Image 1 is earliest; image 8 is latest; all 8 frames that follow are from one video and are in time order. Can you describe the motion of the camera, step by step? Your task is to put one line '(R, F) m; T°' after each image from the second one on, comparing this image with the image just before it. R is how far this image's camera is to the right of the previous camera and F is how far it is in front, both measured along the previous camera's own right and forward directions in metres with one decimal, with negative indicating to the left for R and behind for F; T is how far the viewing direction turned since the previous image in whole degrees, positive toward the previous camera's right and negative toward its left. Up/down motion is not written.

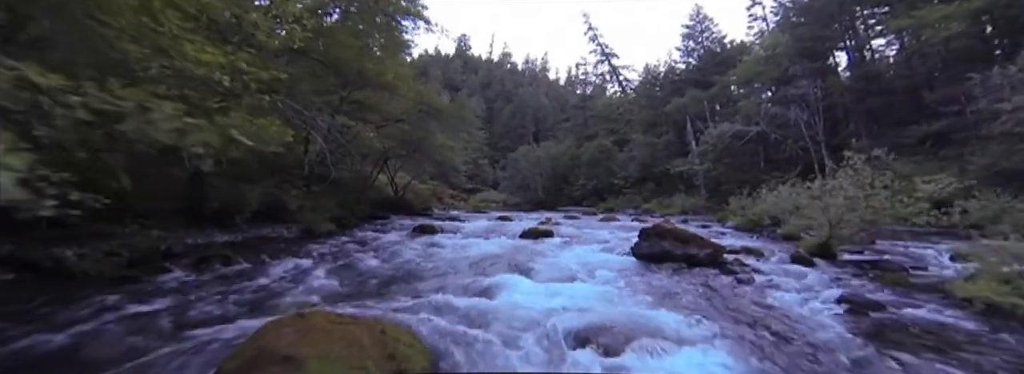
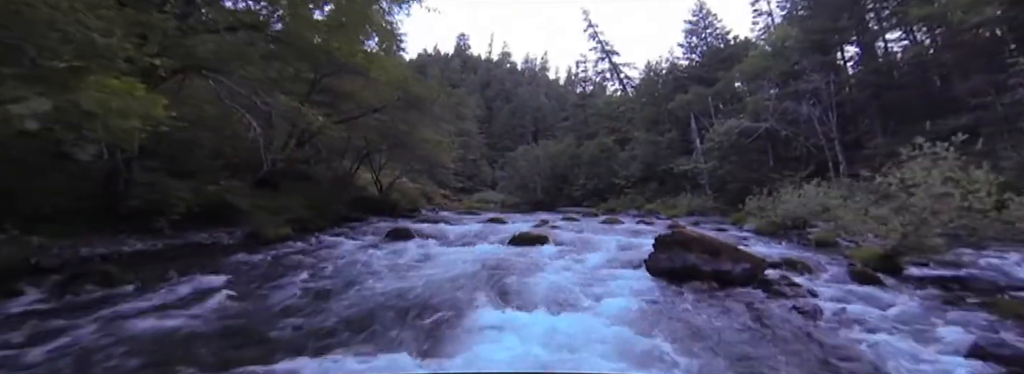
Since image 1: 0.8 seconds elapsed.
(+0.3, +1.7) m; 0°
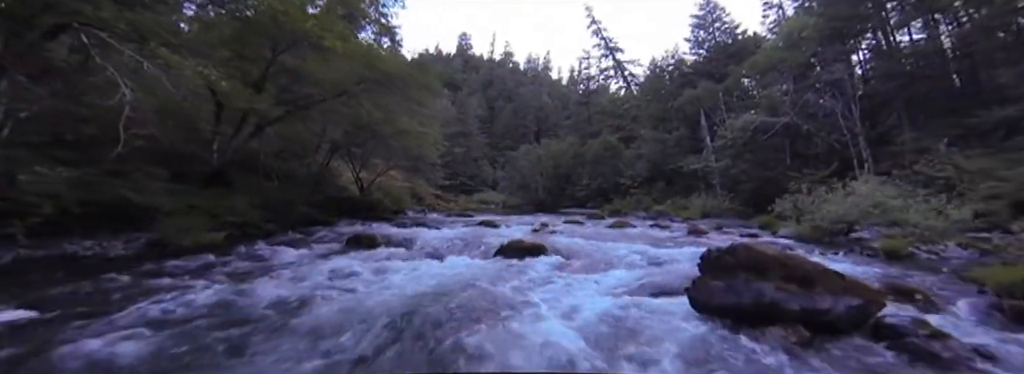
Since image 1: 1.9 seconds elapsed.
(+0.3, +2.1) m; 0°
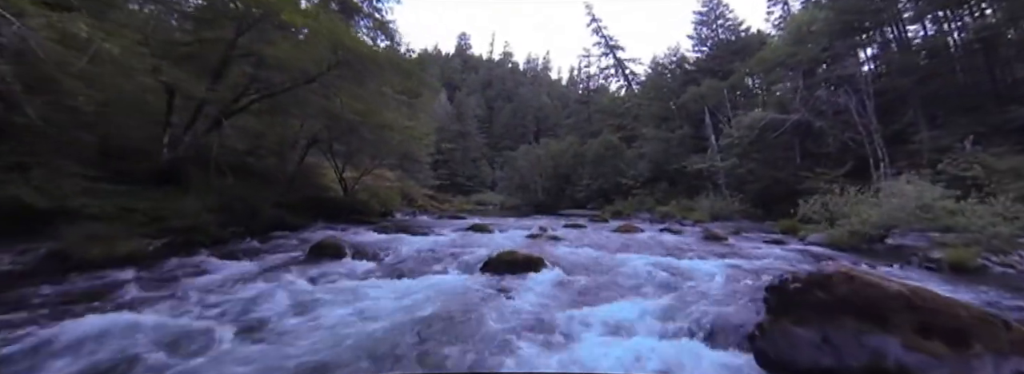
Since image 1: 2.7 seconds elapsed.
(+0.1, +1.4) m; 0°
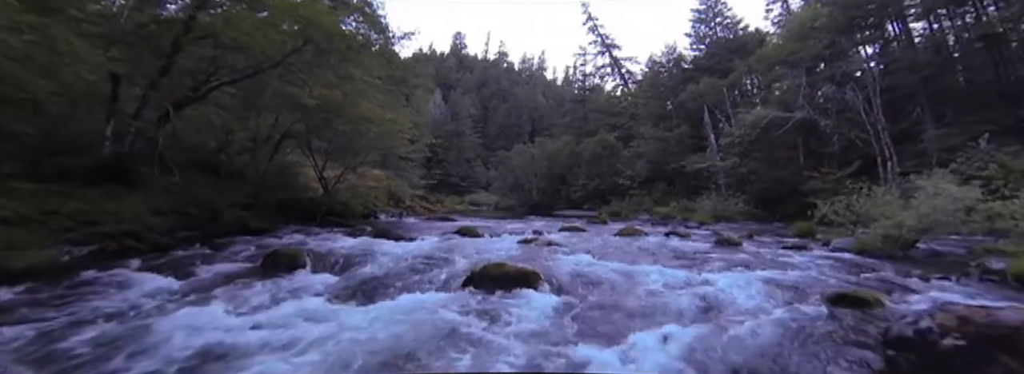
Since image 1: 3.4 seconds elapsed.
(+0.1, +1.1) m; +1°
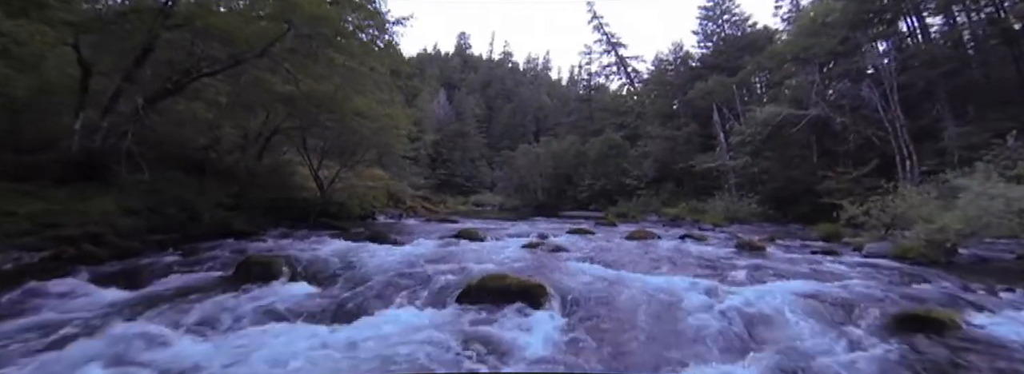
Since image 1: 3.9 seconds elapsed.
(0.0, +0.7) m; -1°
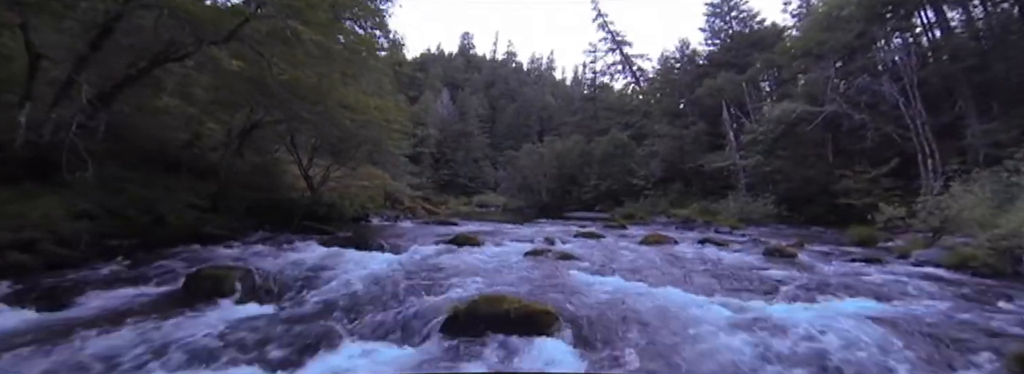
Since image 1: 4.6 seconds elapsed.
(0.0, +0.9) m; -1°
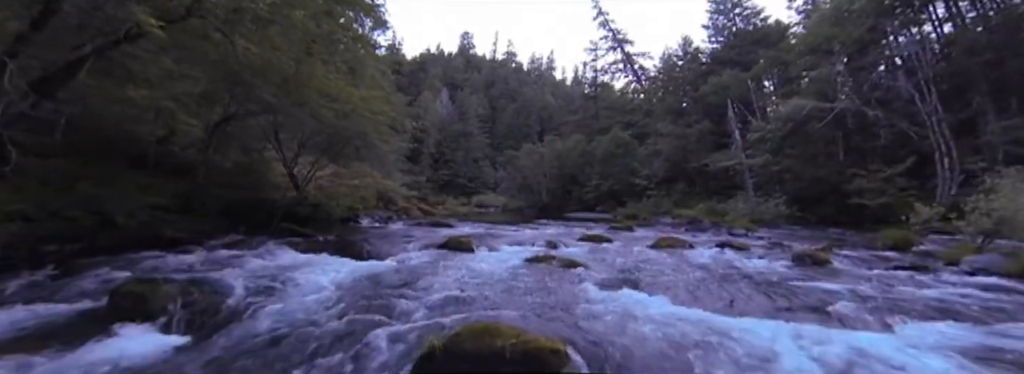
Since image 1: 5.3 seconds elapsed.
(0.0, +0.9) m; 0°
